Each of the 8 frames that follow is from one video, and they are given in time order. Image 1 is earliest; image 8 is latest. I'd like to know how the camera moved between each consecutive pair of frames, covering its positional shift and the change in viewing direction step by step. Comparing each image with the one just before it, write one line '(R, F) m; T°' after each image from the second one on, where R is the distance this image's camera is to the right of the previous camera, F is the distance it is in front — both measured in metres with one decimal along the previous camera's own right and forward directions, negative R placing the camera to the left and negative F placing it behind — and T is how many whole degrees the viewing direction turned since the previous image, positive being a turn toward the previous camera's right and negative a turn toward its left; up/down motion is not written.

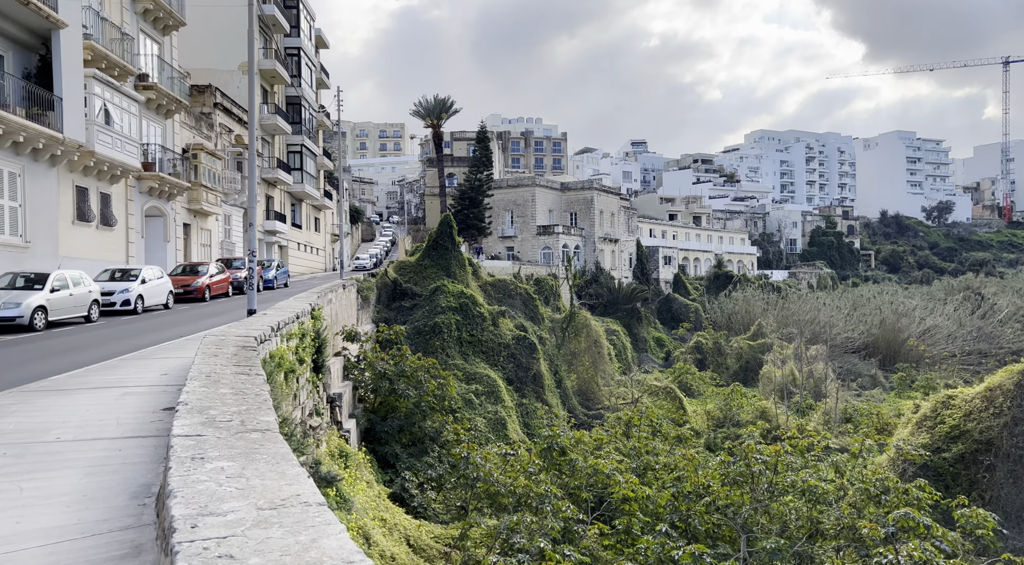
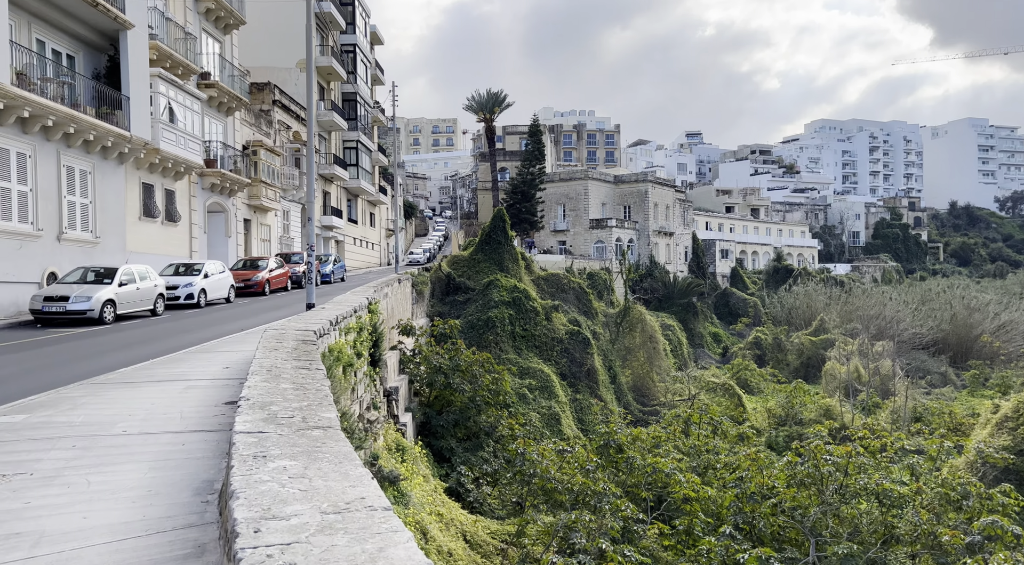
(-0.1, +0.2) m; -4°
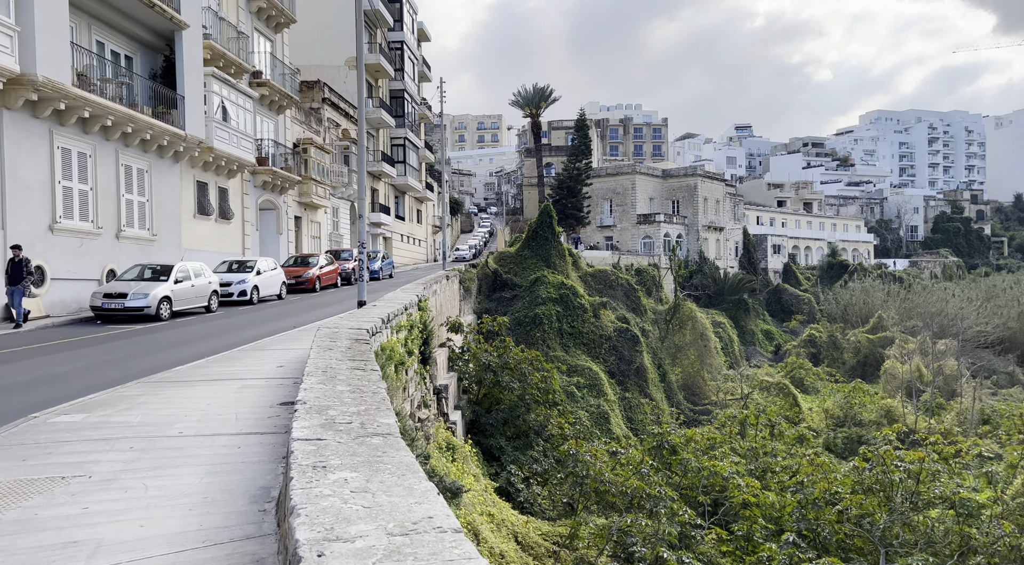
(-0.1, +0.2) m; -3°
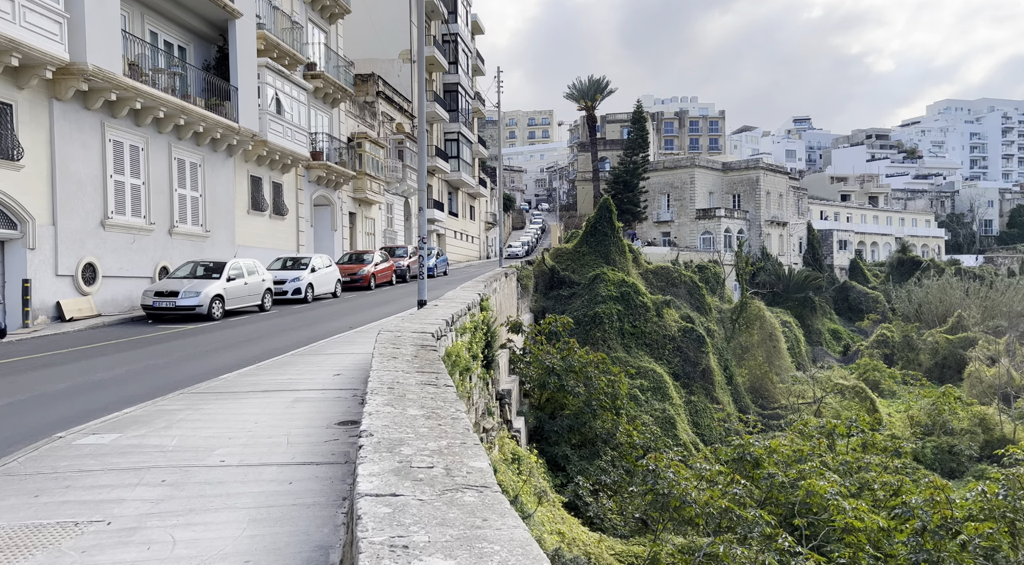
(-0.3, +1.0) m; -4°
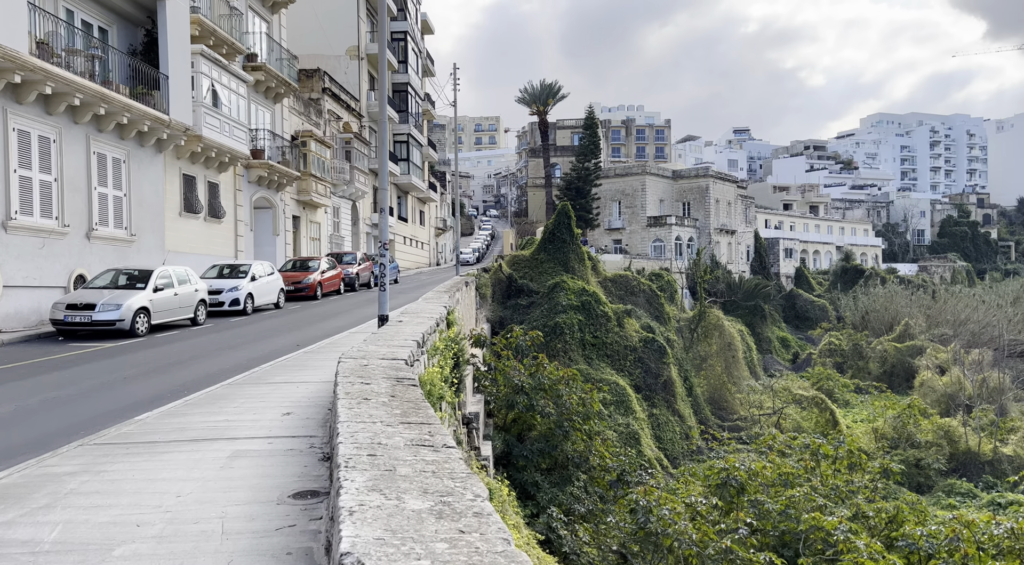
(-0.4, +1.4) m; +4°
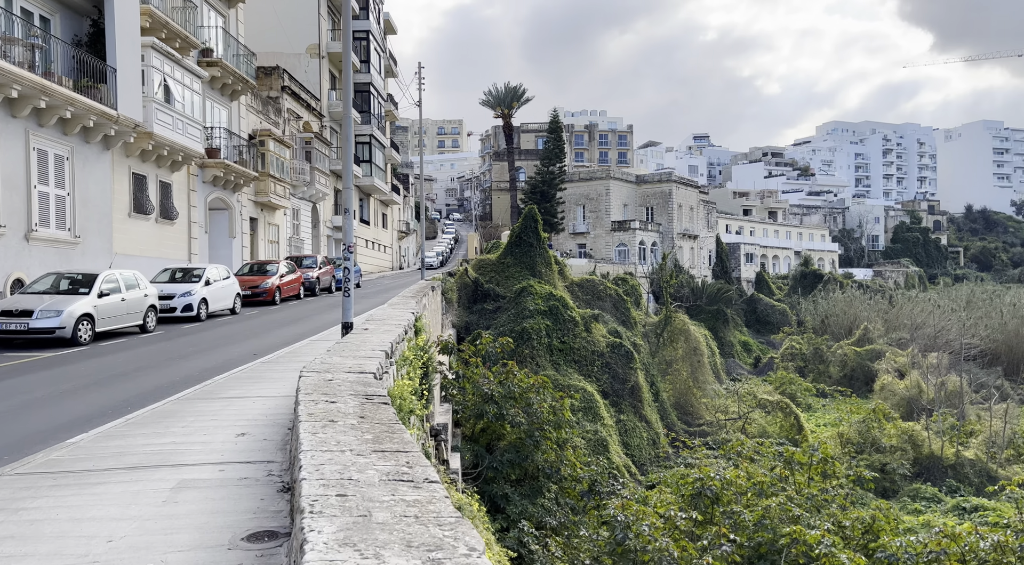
(-0.1, +0.5) m; +3°
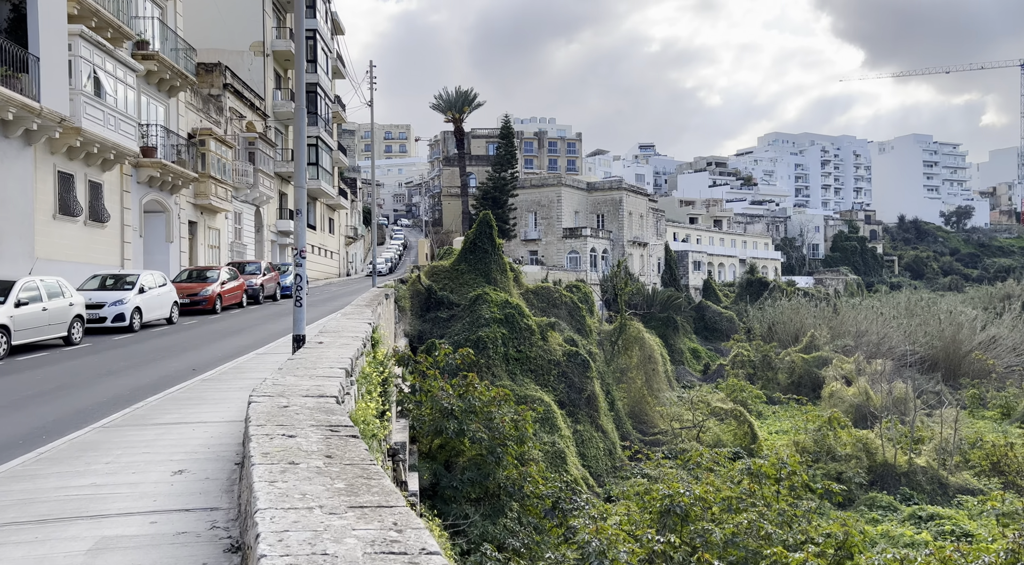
(-0.3, +0.7) m; +4°
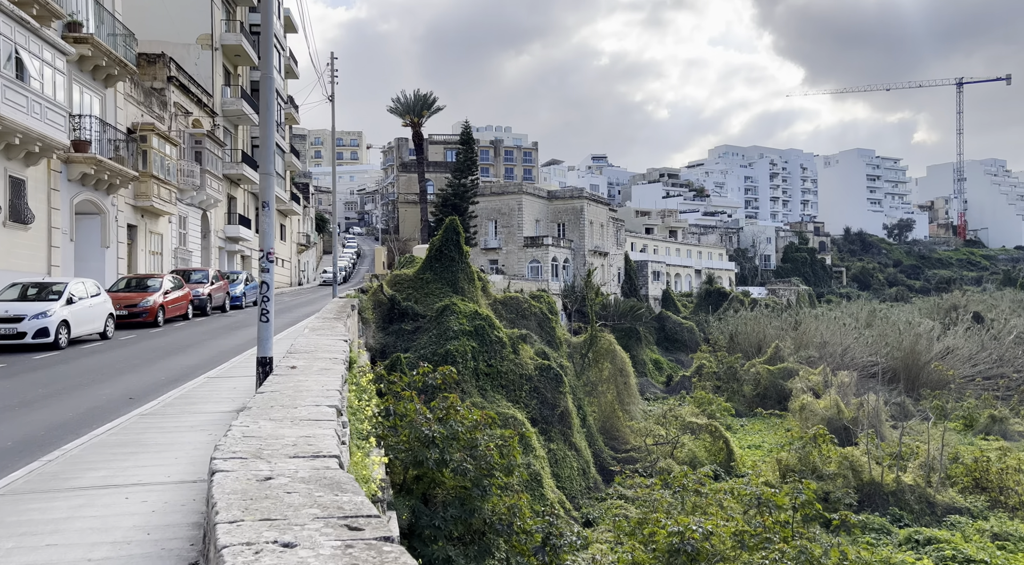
(-0.6, +1.5) m; +4°
